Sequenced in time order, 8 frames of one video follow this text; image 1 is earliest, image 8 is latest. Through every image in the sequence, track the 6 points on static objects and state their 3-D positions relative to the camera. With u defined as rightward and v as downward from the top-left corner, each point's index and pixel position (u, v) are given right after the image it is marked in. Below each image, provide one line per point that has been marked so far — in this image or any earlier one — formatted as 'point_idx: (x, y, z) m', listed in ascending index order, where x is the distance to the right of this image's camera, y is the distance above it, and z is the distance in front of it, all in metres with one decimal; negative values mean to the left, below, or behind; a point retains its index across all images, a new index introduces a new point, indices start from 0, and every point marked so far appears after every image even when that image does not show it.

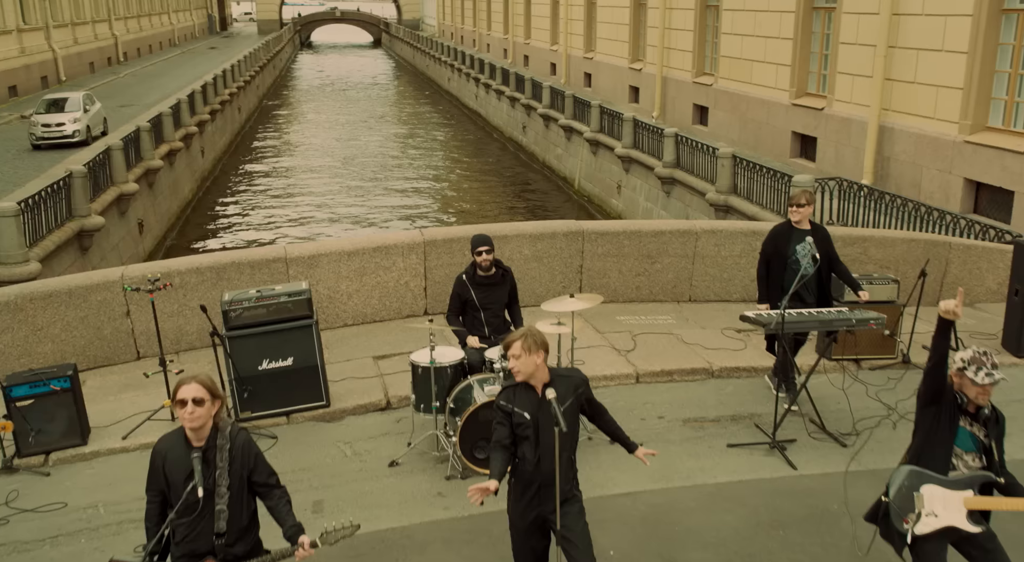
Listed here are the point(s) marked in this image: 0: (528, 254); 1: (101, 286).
0: (+0.1, +0.2, +7.0) m
1: (-2.7, 0.0, +6.4) m
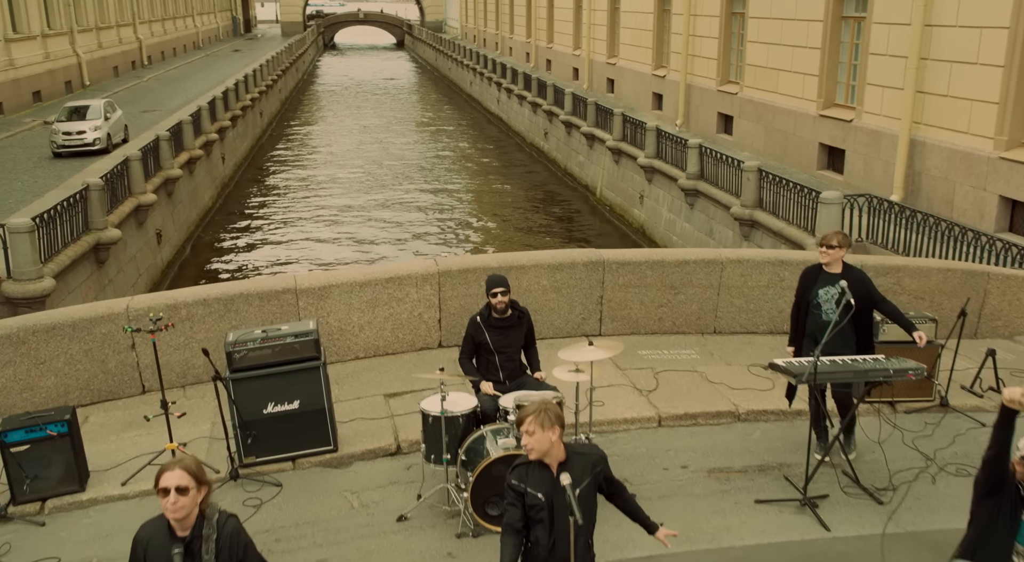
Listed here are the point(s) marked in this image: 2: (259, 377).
0: (+0.2, 0.0, +6.8) m
1: (-2.6, -0.2, +6.2) m
2: (-1.3, -0.5, +5.1) m
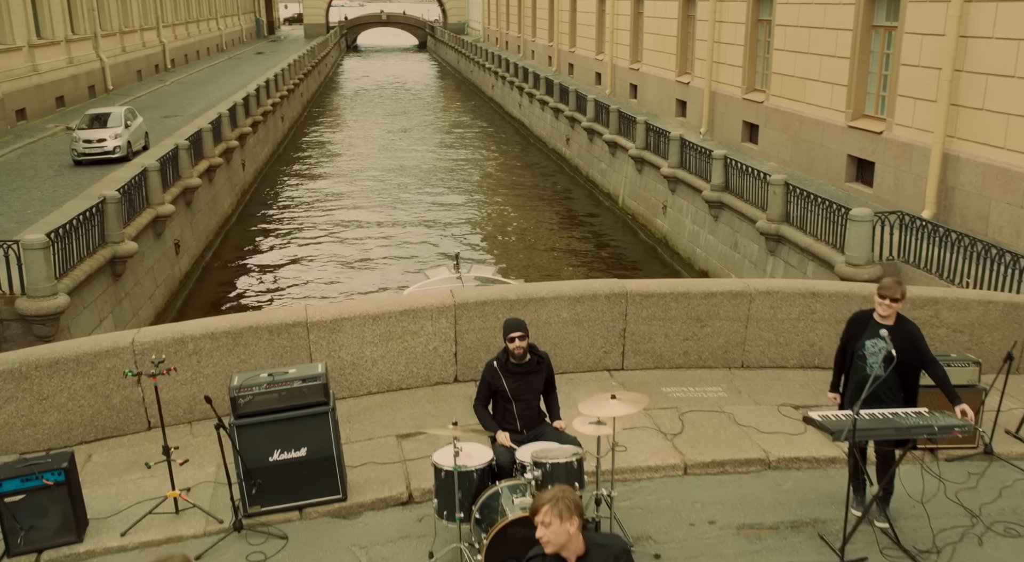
0: (+0.4, -0.2, +6.5) m
1: (-2.5, -0.4, +6.0) m
2: (-1.2, -0.7, +4.8) m
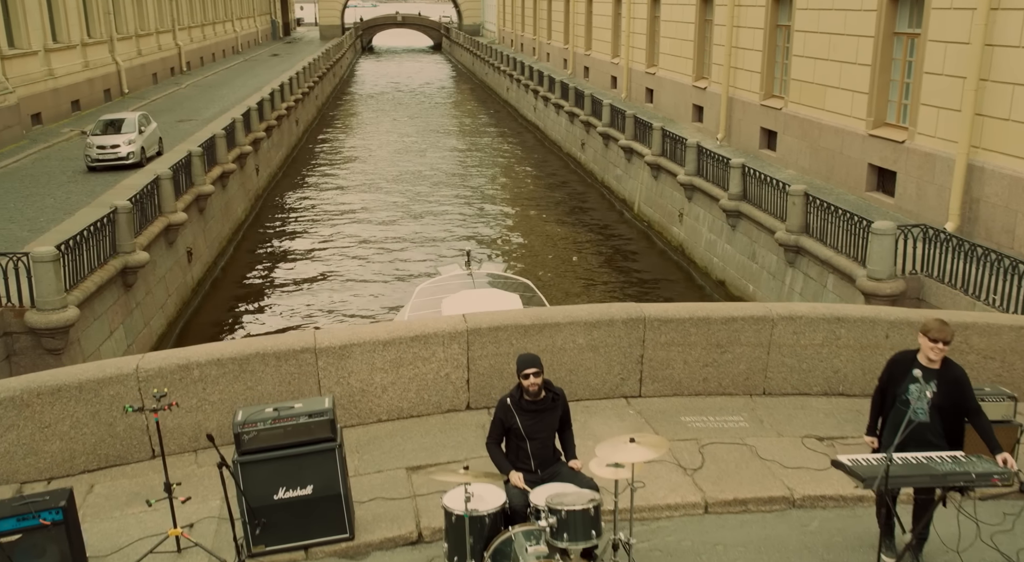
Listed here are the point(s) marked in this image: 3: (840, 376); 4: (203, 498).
0: (+0.5, -0.4, +6.3) m
1: (-2.4, -0.6, +5.8) m
2: (-1.2, -0.9, +4.7) m
3: (+2.2, -0.6, +6.5) m
4: (-1.7, -1.2, +5.5) m
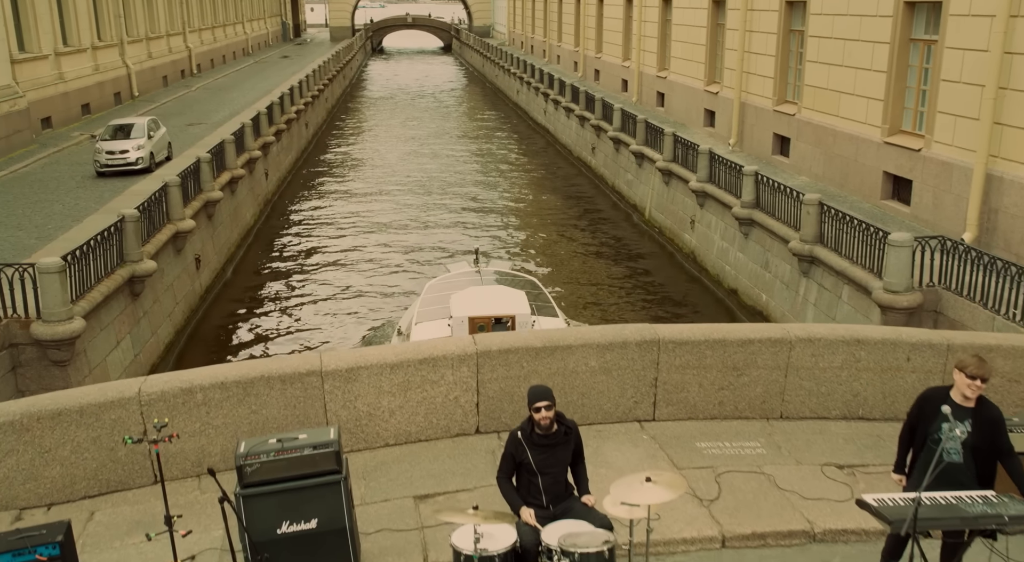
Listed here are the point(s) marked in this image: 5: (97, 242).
0: (+0.5, -0.5, +6.1) m
1: (-2.3, -0.7, +5.7) m
2: (-1.1, -1.0, +4.5) m
3: (+2.3, -0.8, +6.4) m
4: (-1.7, -1.3, +5.3) m
5: (-5.3, +0.5, +12.4) m
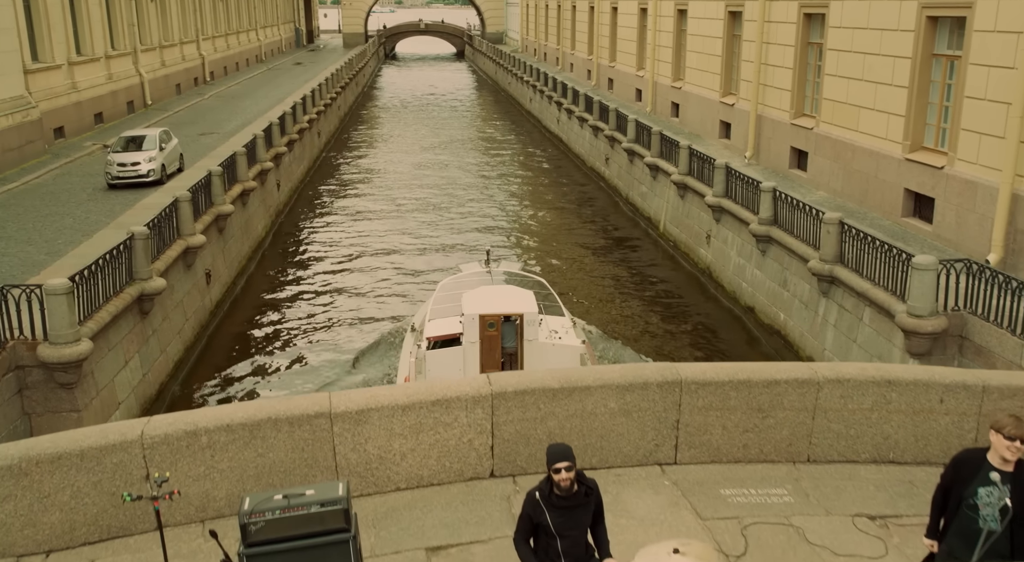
0: (+0.6, -0.8, +5.9) m
1: (-2.2, -0.9, +5.5) m
2: (-1.0, -1.2, +4.3) m
3: (+2.4, -1.0, +6.1) m
4: (-1.6, -1.6, +5.1) m
5: (-5.1, +0.3, +12.2) m
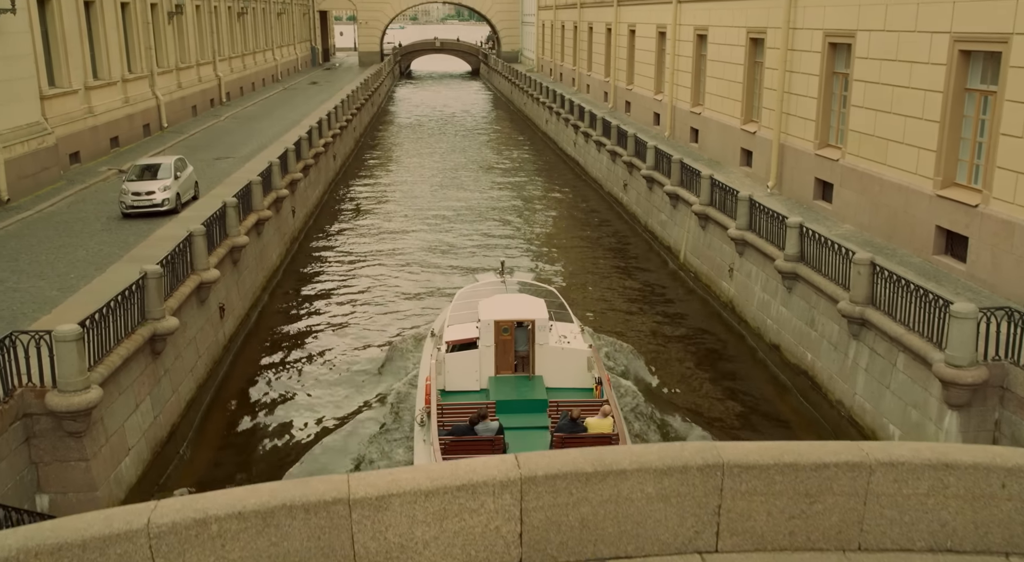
0: (+0.8, -1.2, +5.5) m
1: (-2.1, -1.4, +5.1) m
2: (-0.9, -1.6, +3.9) m
3: (+2.5, -1.5, +5.7) m
4: (-1.4, -2.0, +4.7) m
5: (-4.9, -0.3, +12.0) m
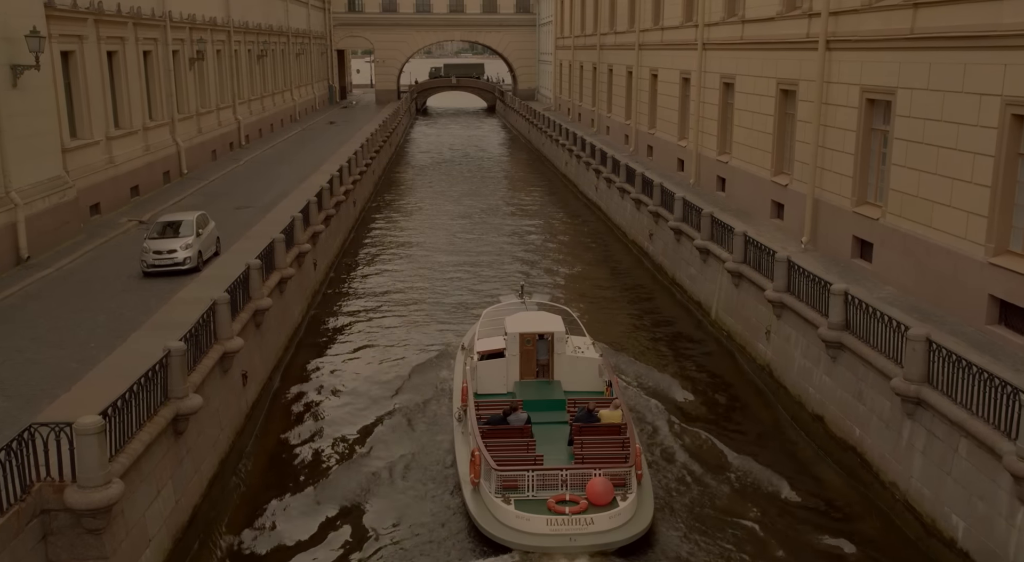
0: (+1.2, -1.9, +4.9) m
1: (-1.7, -2.1, +4.6) m
2: (-0.5, -2.3, +3.3) m
3: (+2.9, -2.2, +5.0) m
4: (-1.1, -2.7, +4.1) m
5: (-4.4, -1.2, +11.5) m
